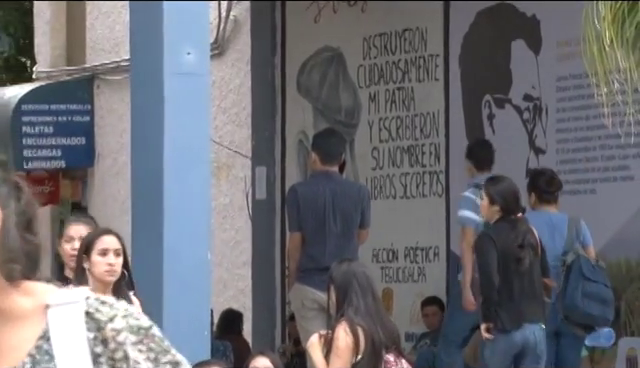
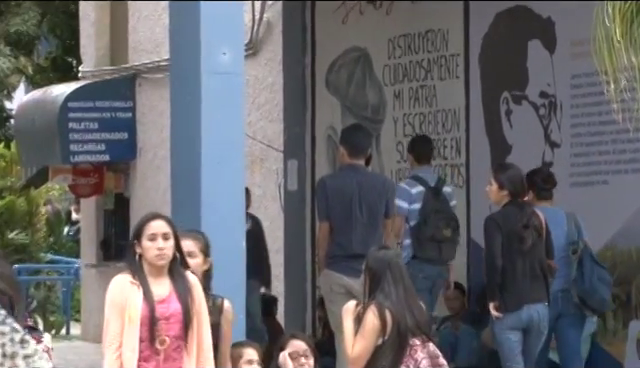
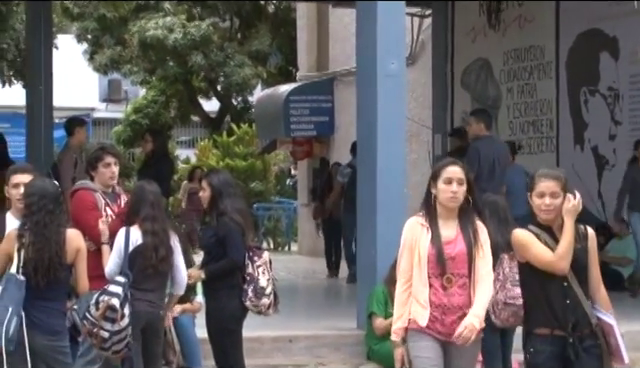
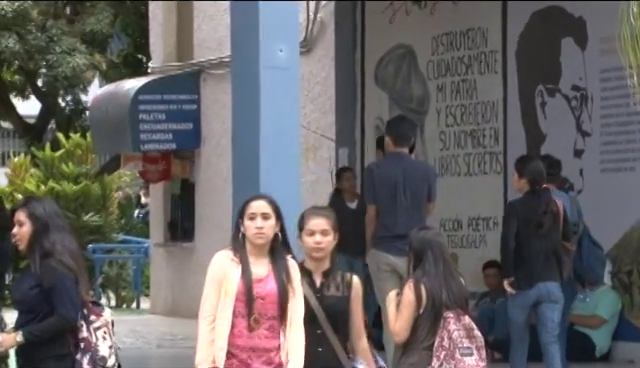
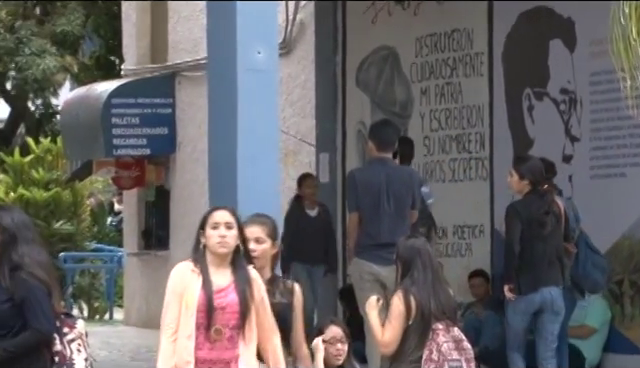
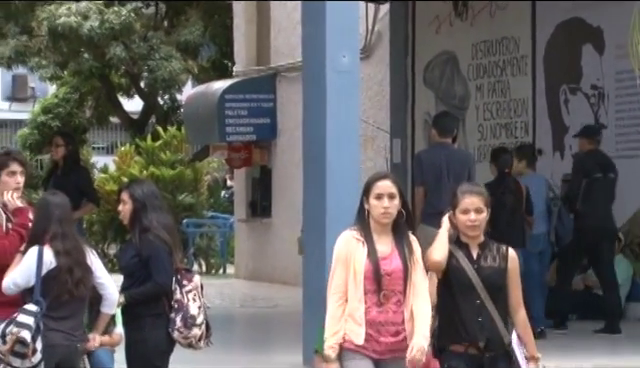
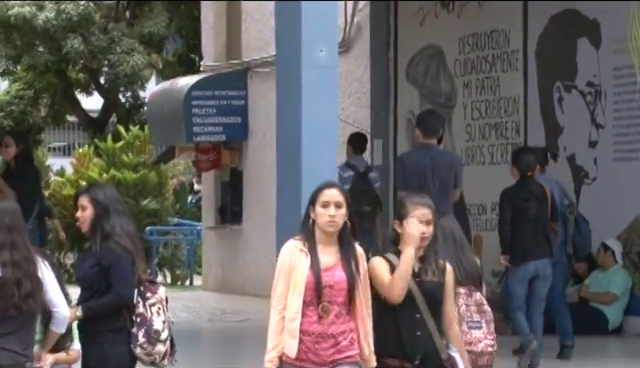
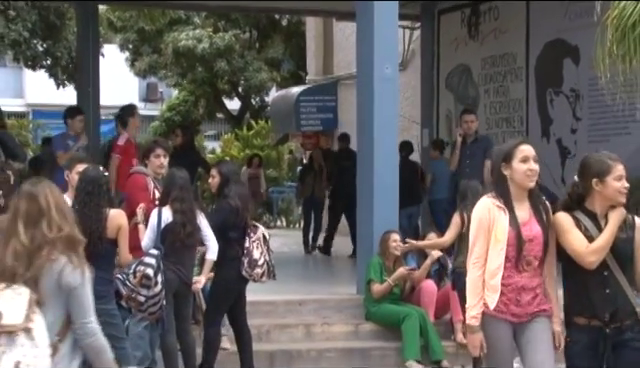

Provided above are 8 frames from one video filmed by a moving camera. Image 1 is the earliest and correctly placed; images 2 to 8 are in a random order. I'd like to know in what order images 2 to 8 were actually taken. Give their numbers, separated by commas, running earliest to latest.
2, 5, 4, 7, 6, 3, 8
